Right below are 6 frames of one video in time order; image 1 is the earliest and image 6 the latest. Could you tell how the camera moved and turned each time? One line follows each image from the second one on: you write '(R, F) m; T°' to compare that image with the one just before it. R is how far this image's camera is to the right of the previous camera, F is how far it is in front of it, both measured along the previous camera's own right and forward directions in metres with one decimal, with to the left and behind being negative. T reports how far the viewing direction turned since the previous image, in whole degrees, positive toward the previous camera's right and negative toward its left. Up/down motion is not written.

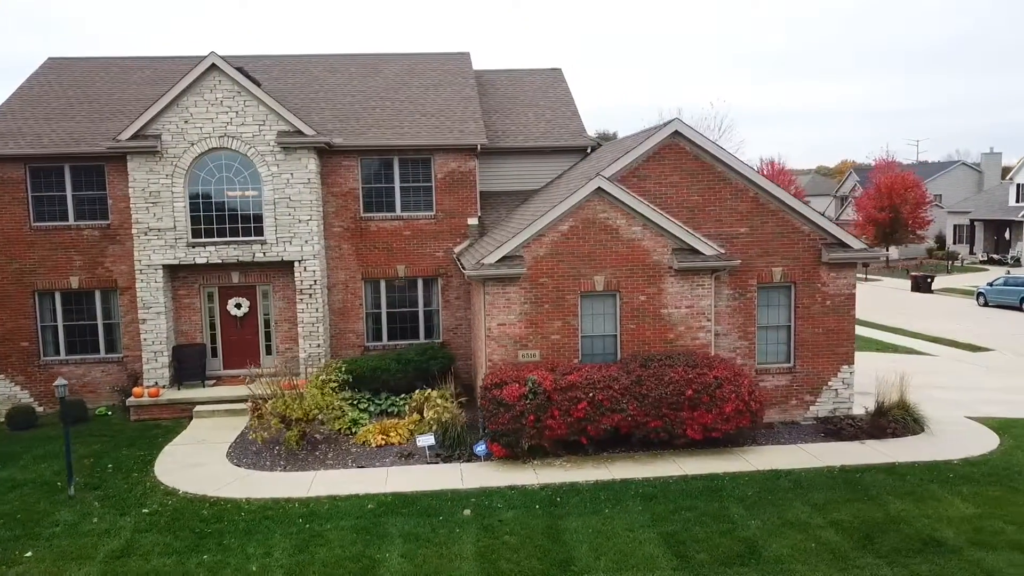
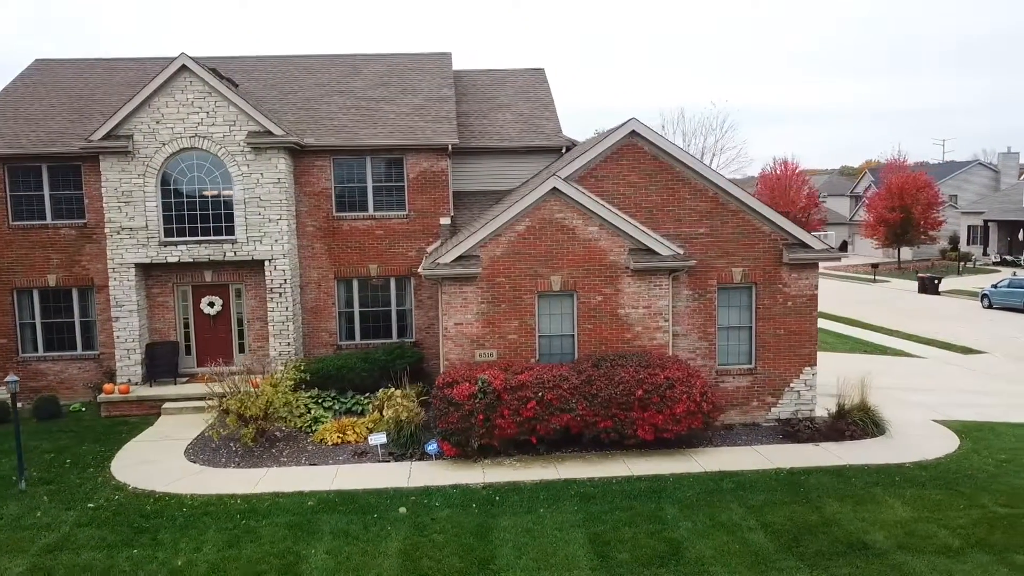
(+1.0, 0.0) m; -1°
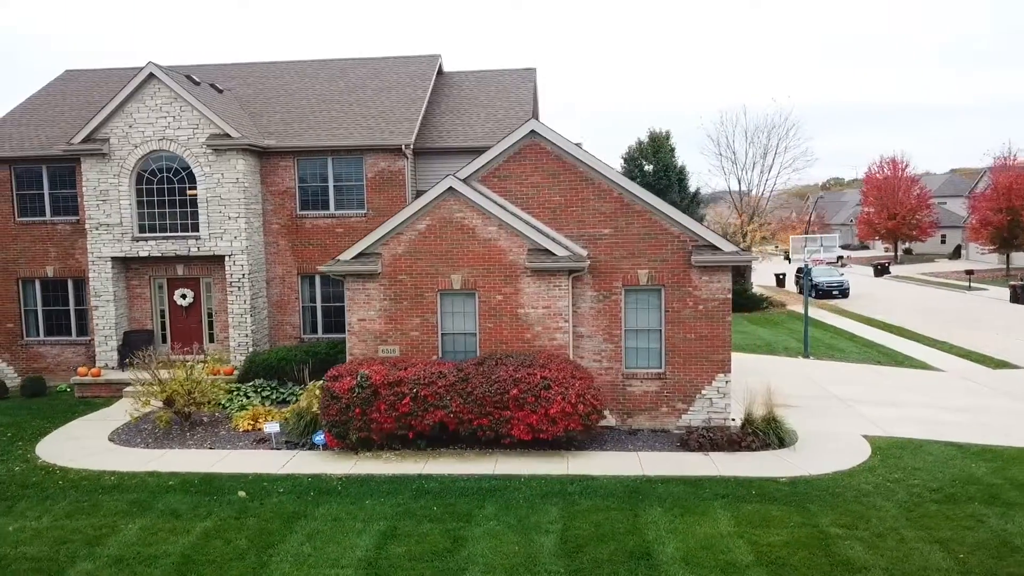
(+3.5, +0.1) m; -9°
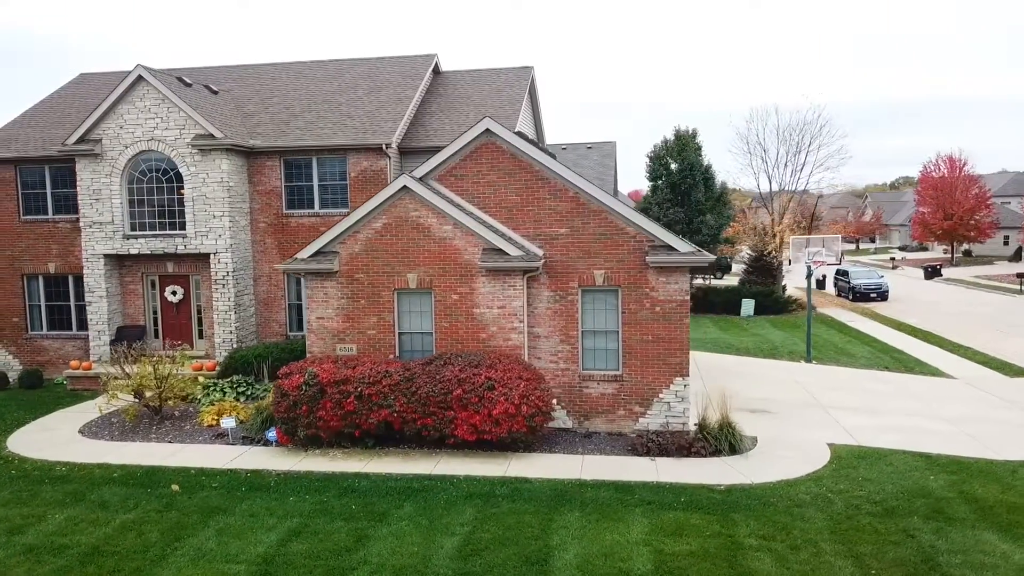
(+1.6, +0.1) m; -4°
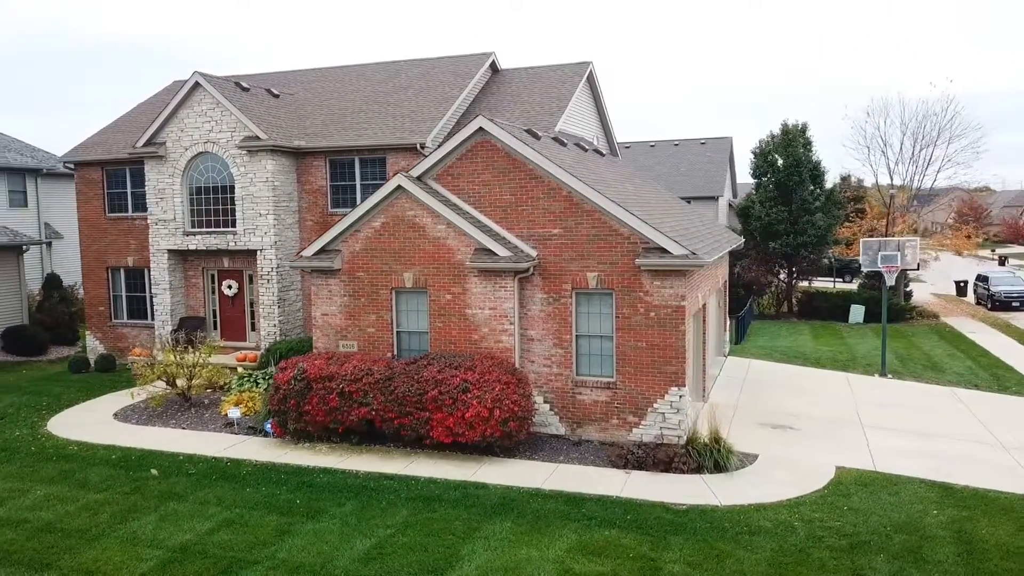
(+2.3, +0.5) m; -10°
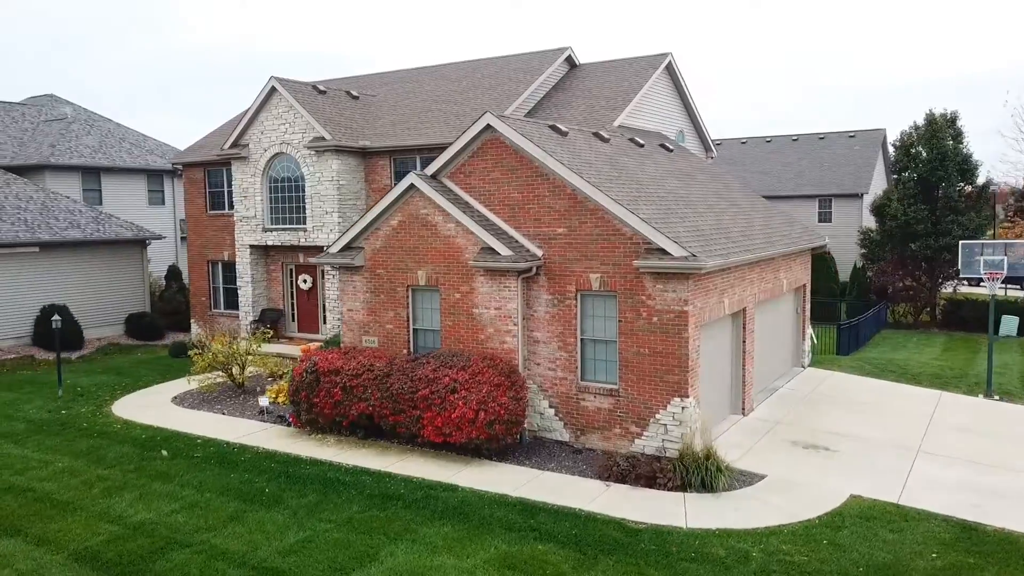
(+2.4, +0.5) m; -12°
